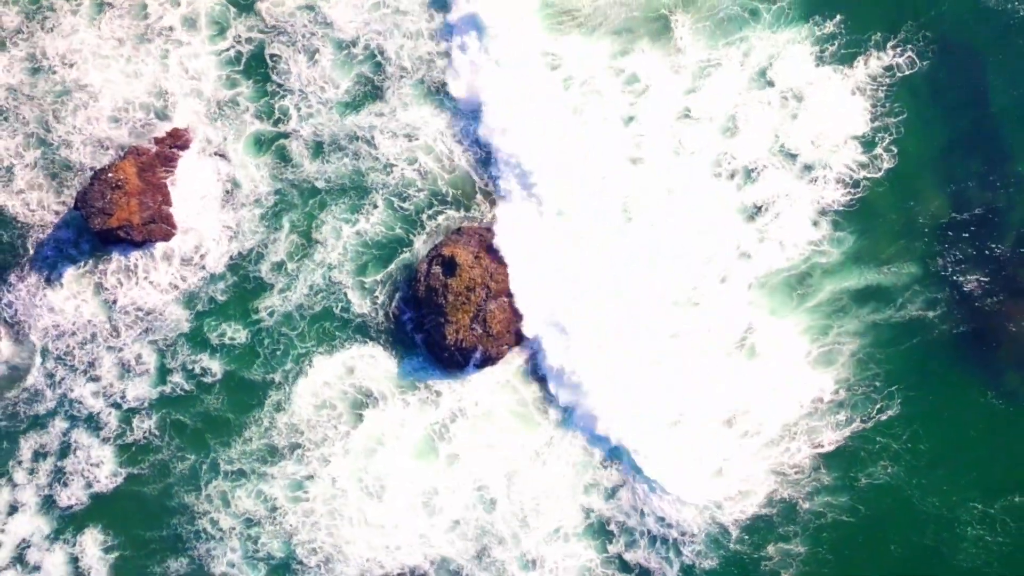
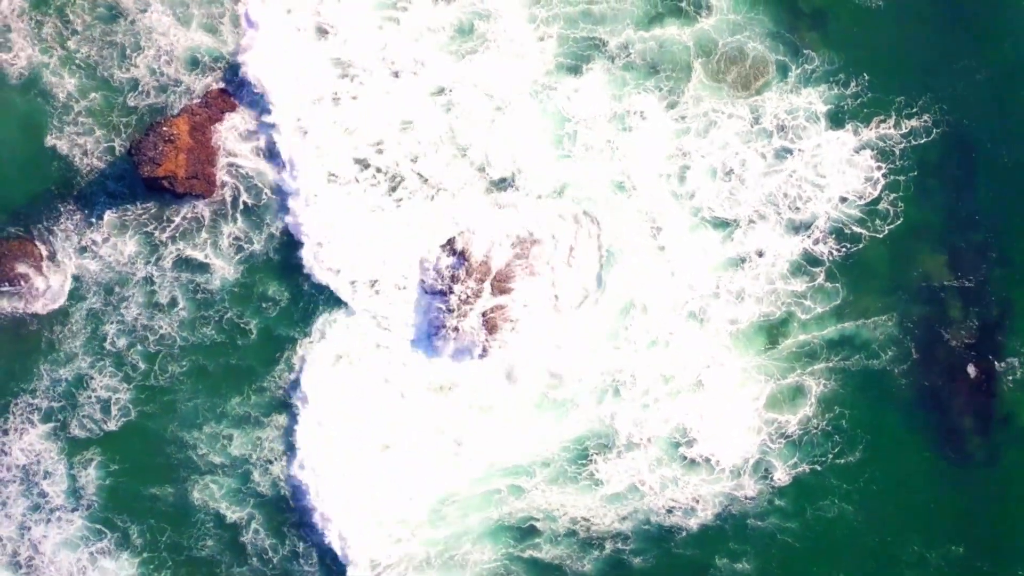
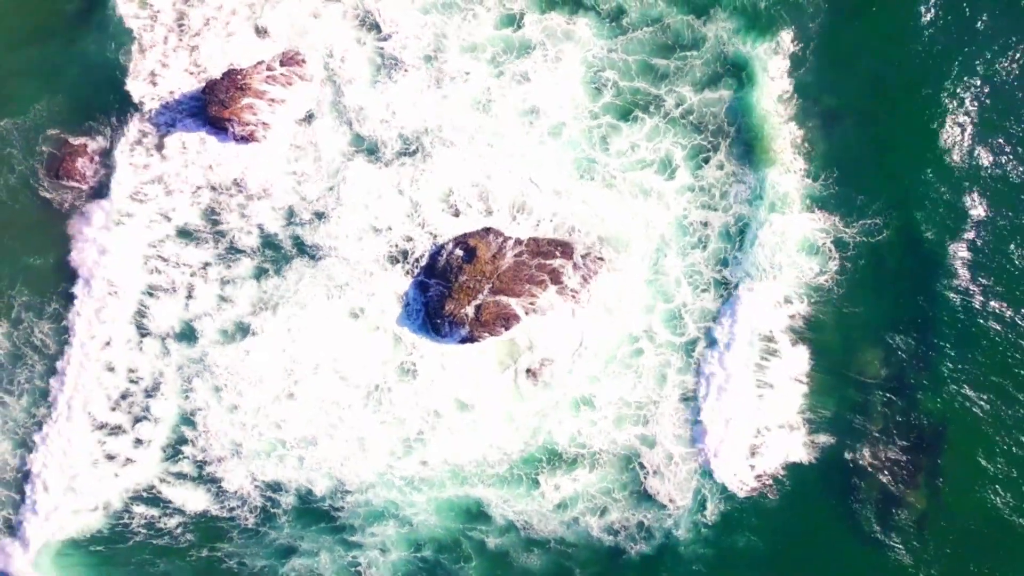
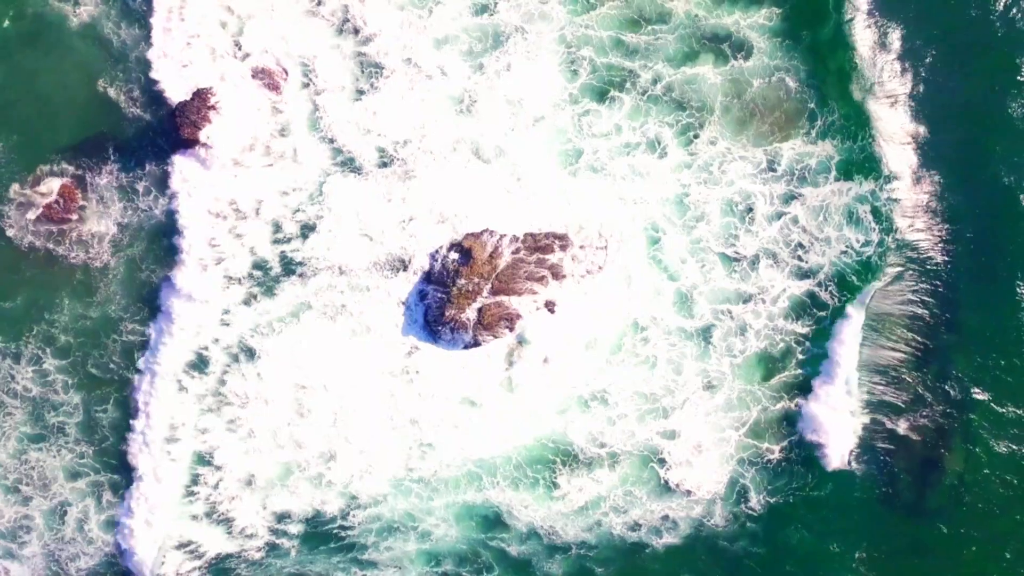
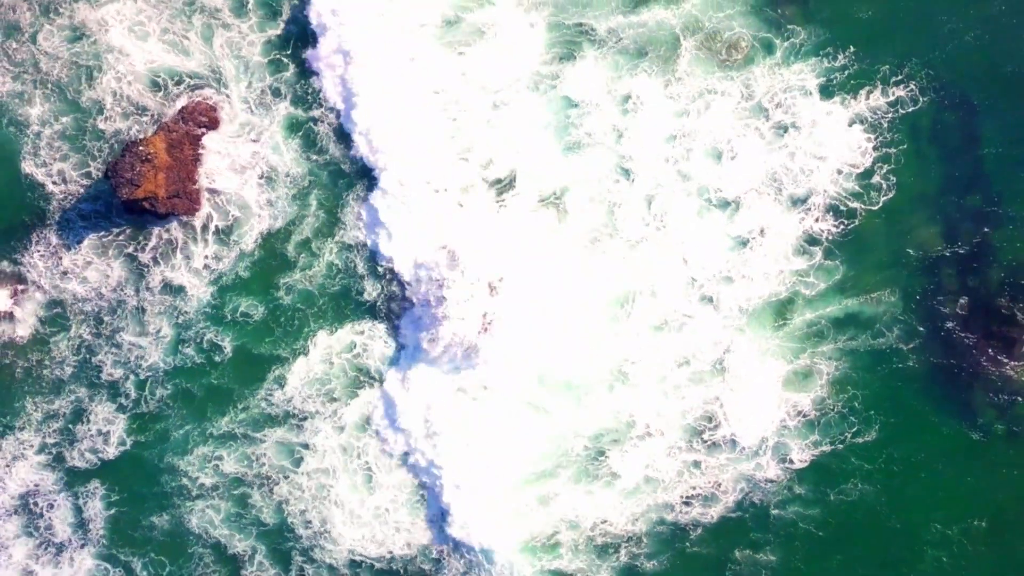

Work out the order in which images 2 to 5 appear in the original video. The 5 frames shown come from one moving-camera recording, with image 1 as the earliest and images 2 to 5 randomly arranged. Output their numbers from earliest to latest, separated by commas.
5, 2, 4, 3
